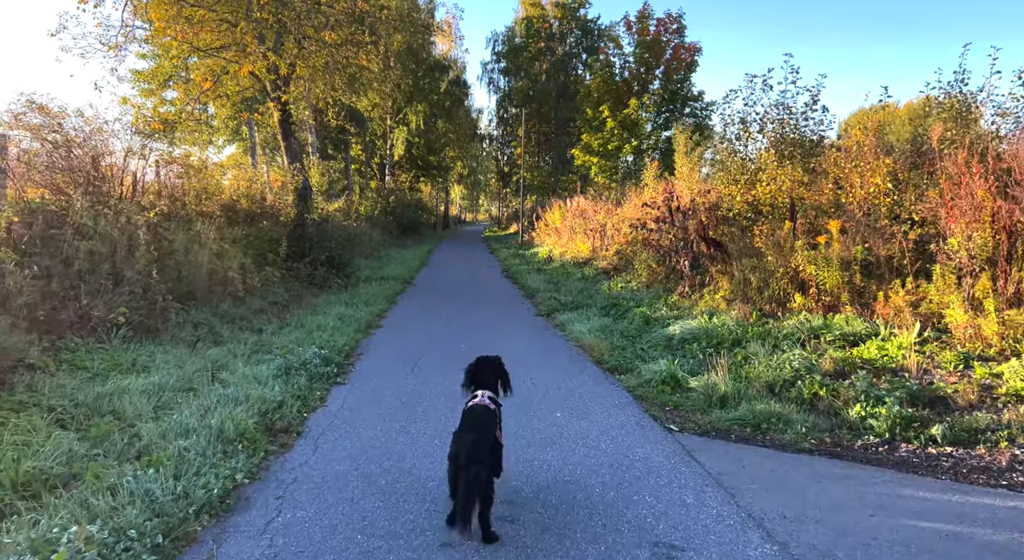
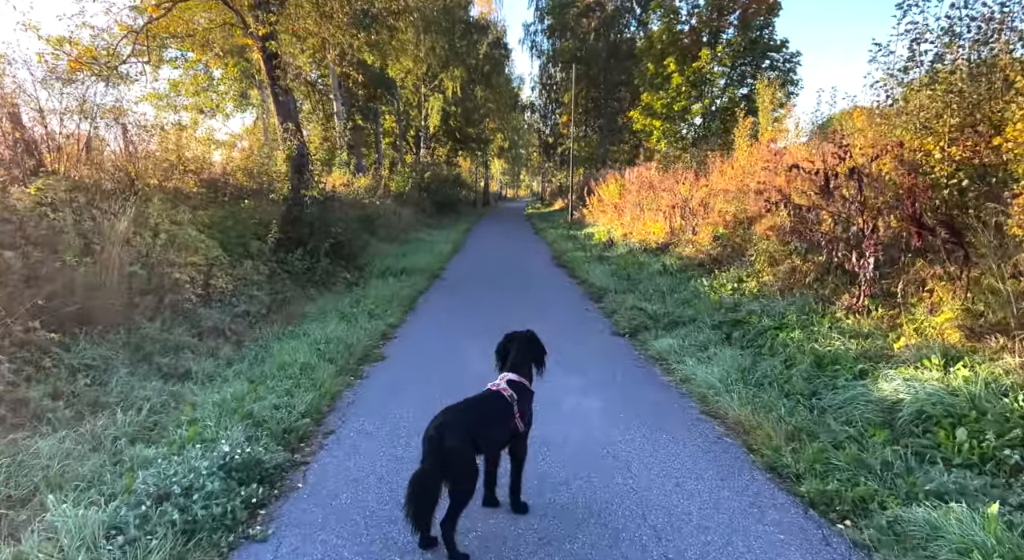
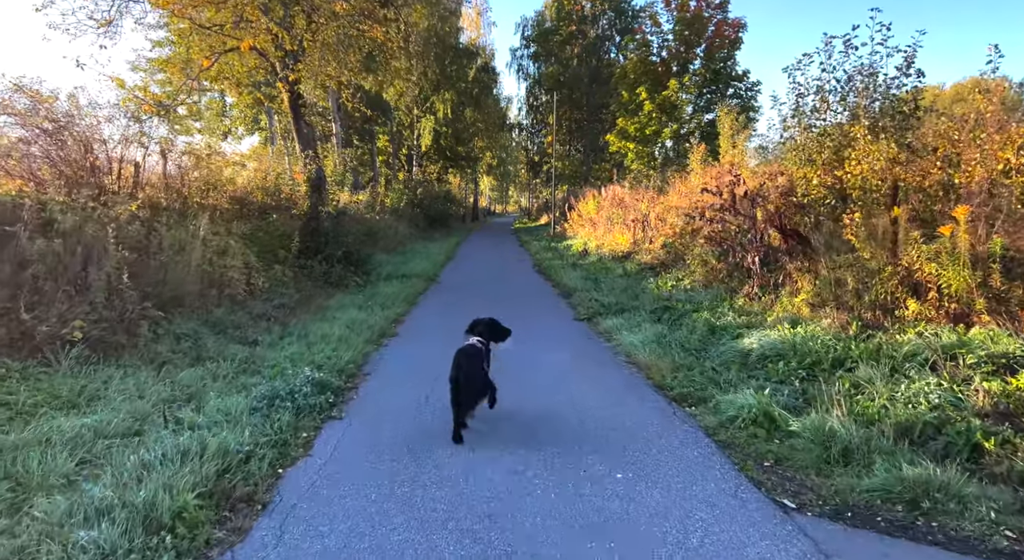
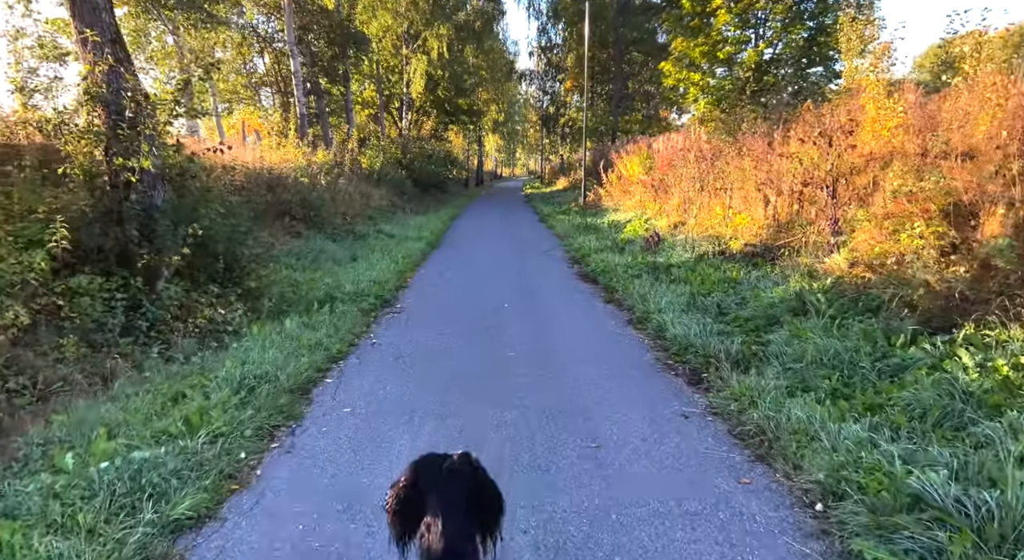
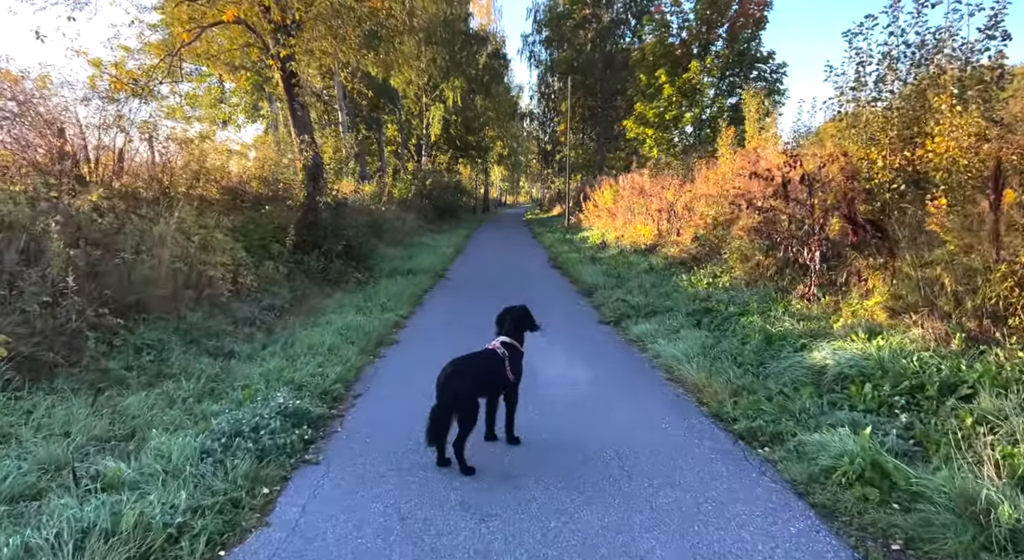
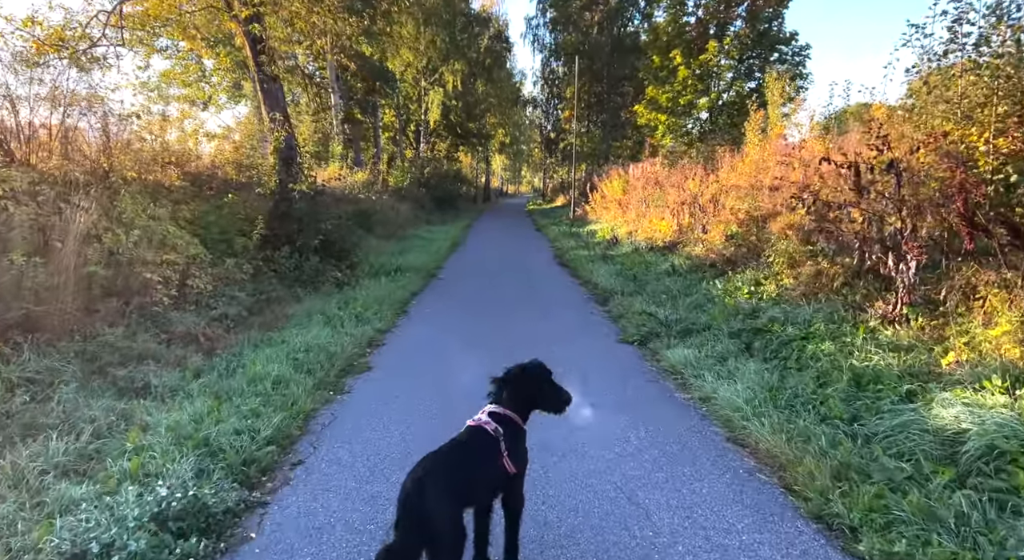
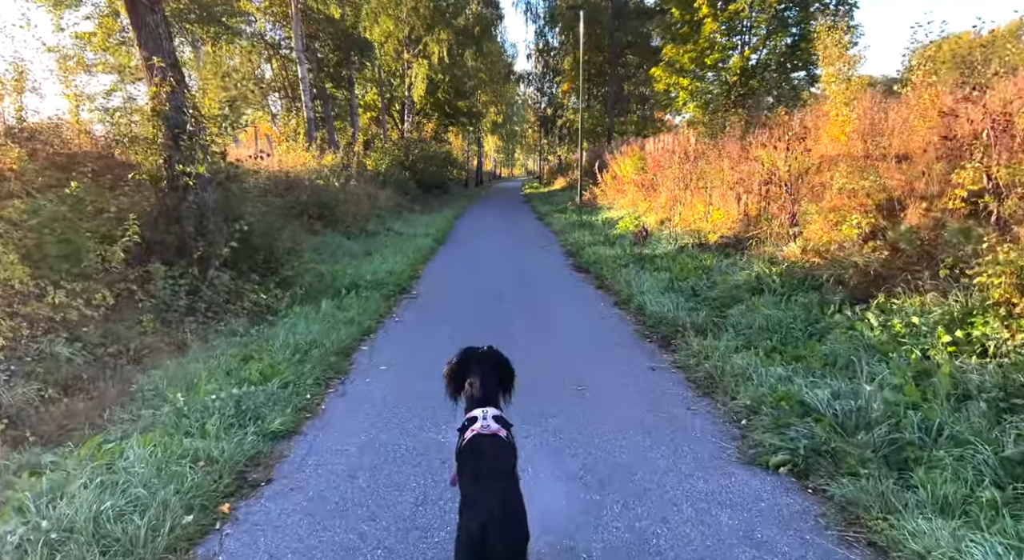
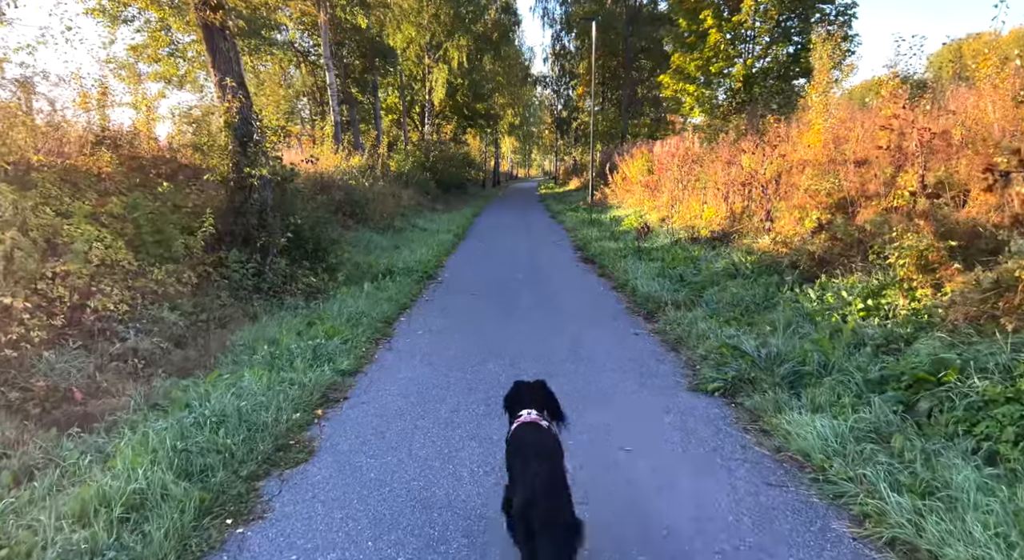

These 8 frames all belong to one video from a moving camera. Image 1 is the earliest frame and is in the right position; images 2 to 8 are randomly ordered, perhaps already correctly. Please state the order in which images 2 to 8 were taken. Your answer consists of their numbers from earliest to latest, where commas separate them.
3, 5, 2, 6, 8, 7, 4
